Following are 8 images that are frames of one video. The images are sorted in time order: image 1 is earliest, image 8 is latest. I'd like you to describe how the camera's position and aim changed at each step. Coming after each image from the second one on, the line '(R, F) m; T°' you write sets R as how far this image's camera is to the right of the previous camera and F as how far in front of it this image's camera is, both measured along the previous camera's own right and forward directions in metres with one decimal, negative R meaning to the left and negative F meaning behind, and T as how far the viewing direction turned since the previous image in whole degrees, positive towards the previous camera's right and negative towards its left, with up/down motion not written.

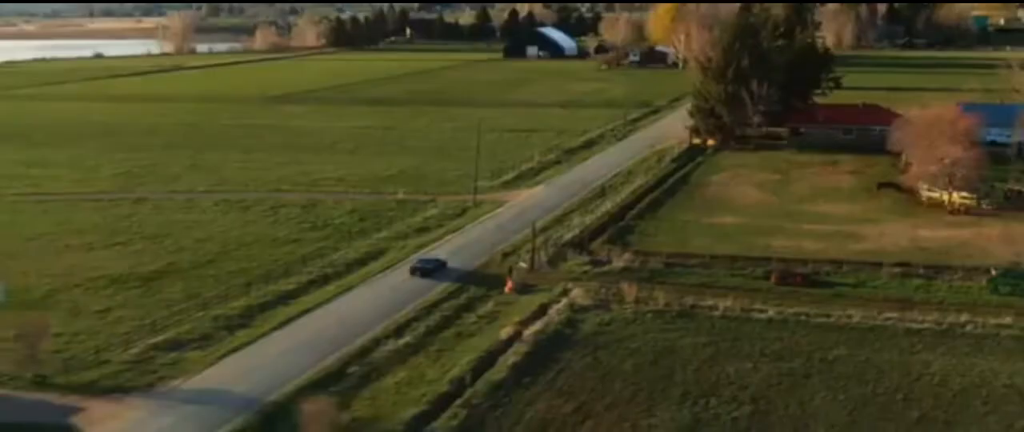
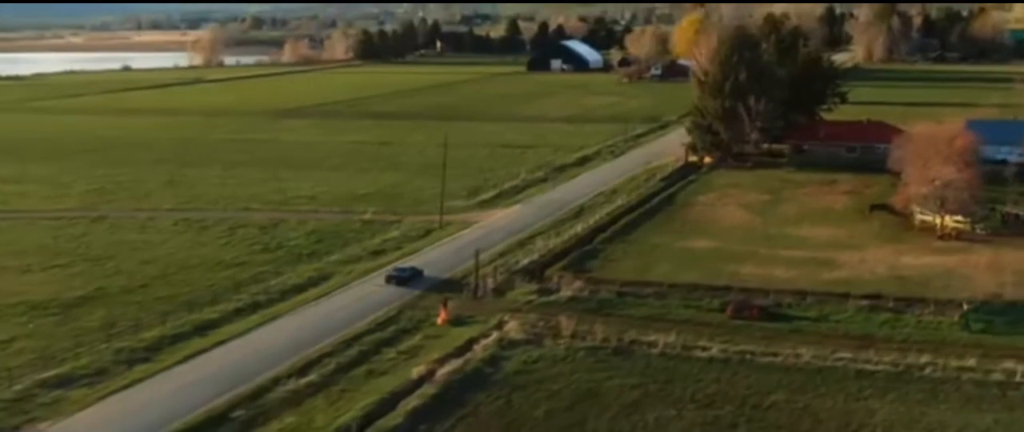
(+2.3, +1.9) m; -2°
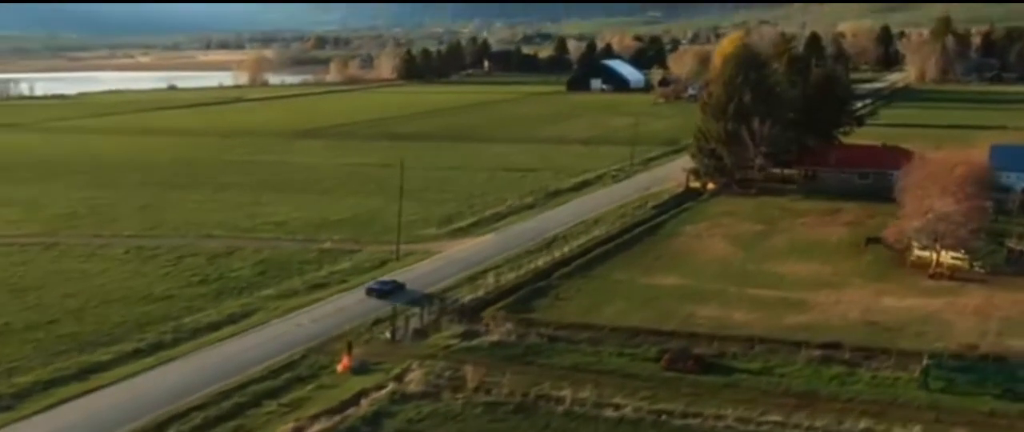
(+2.9, +2.5) m; -3°
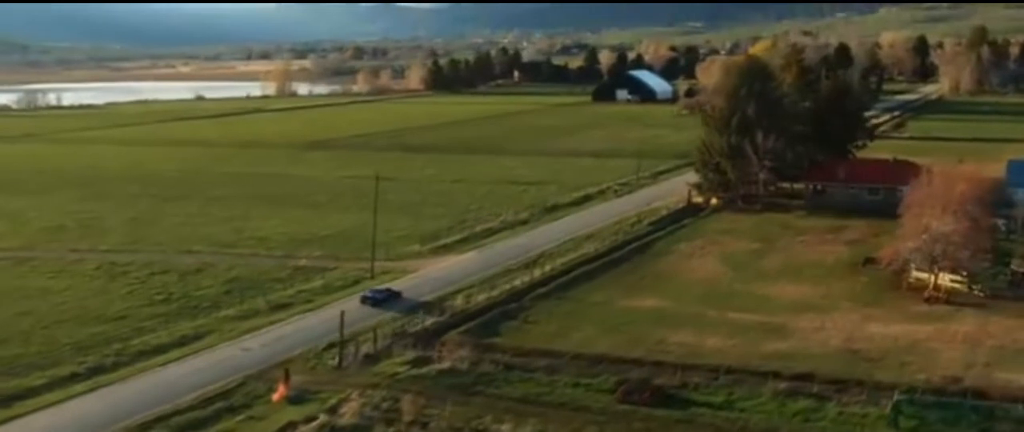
(+1.7, +1.4) m; -2°
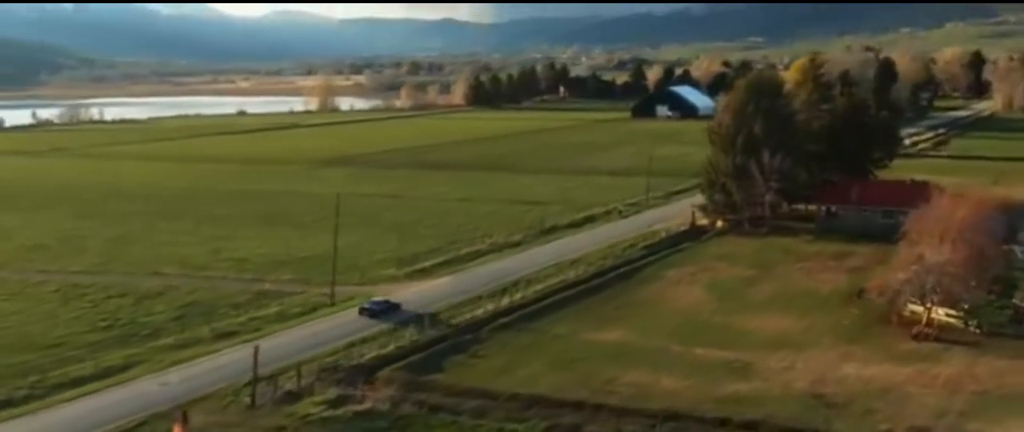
(+2.3, +1.9) m; -3°
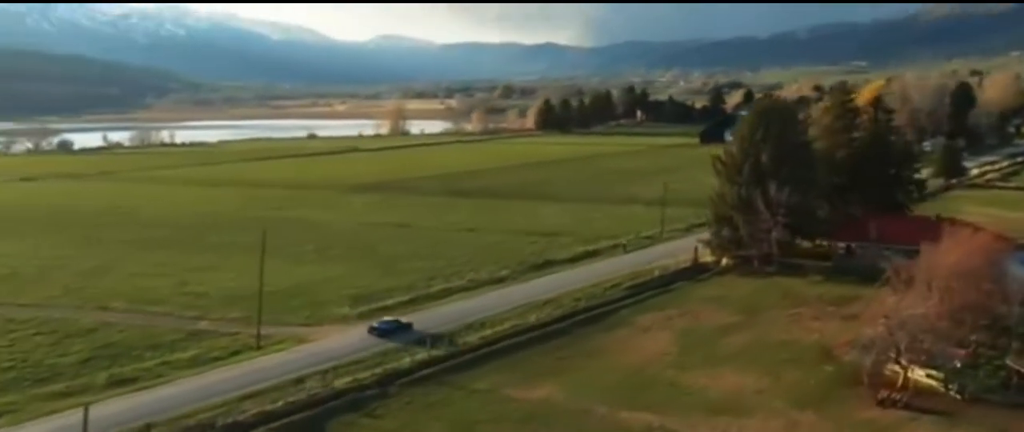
(+3.7, +3.0) m; -5°
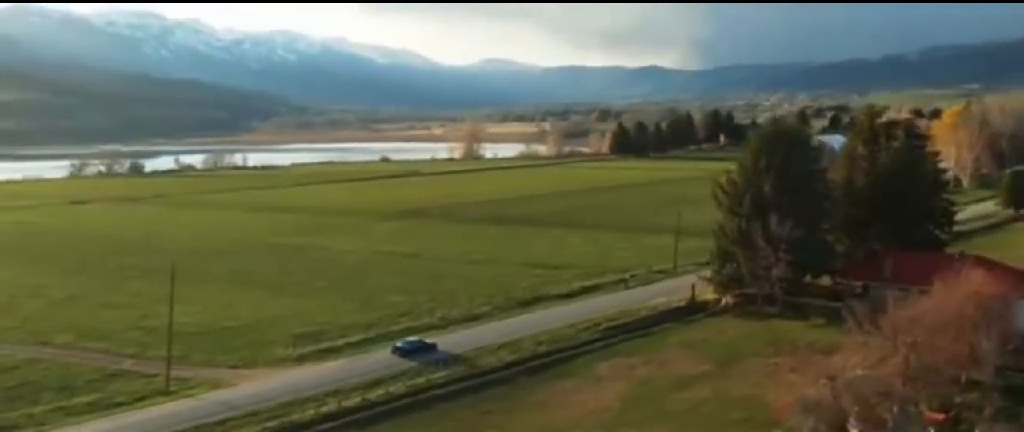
(+3.7, +2.9) m; -5°
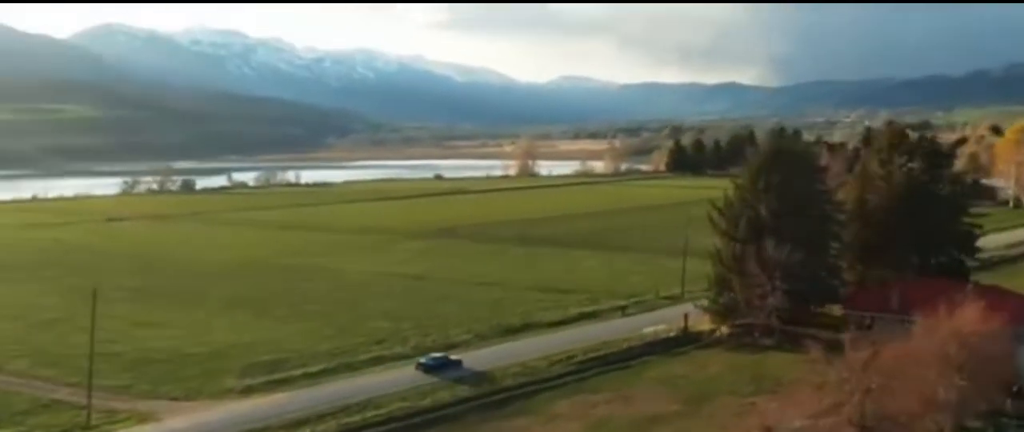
(+2.7, +2.1) m; -4°
